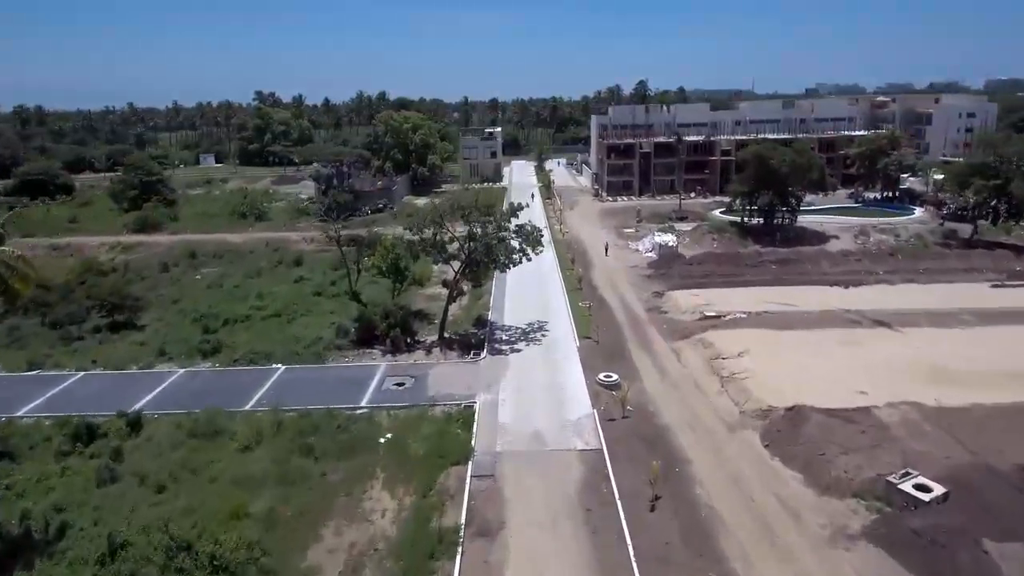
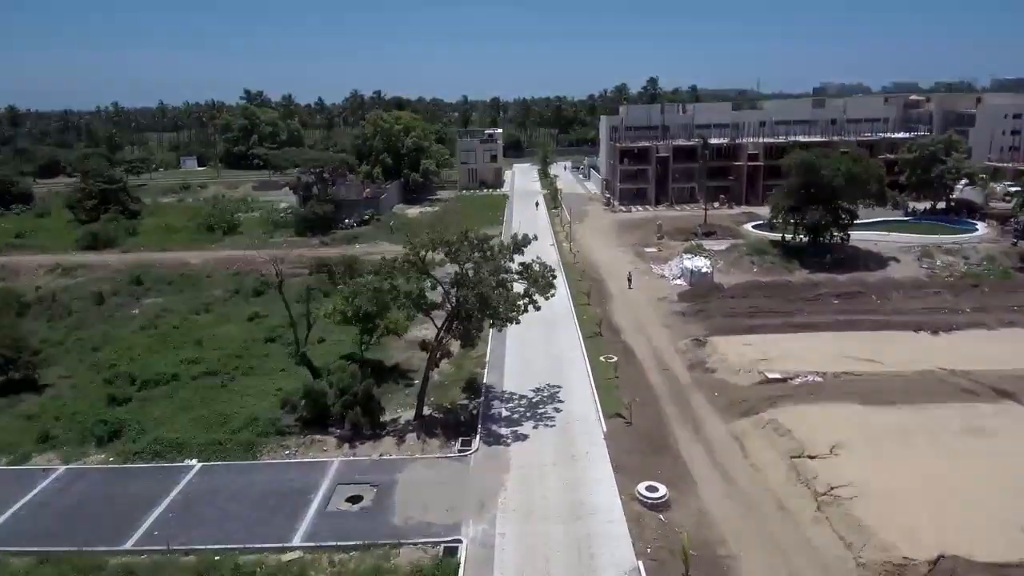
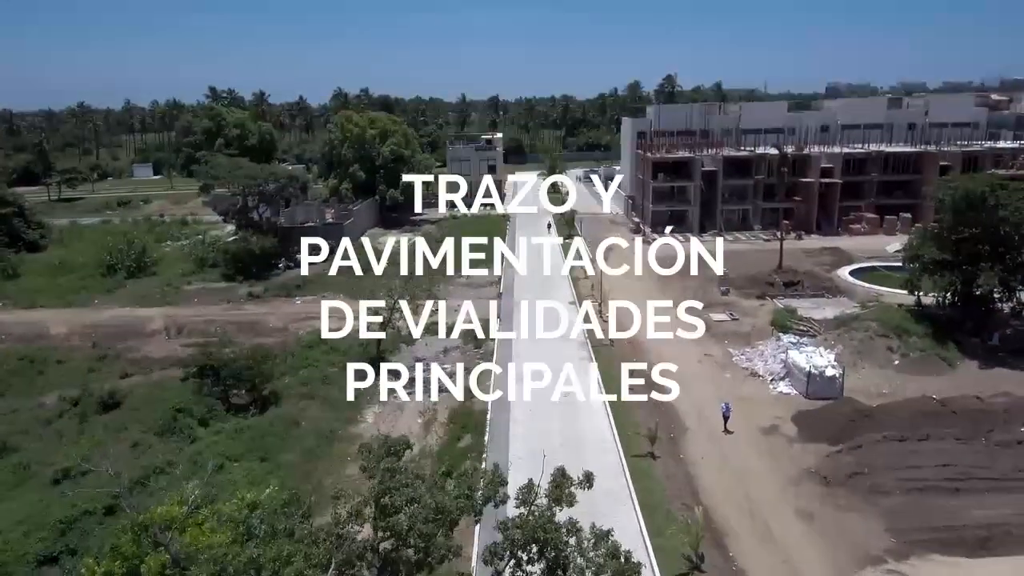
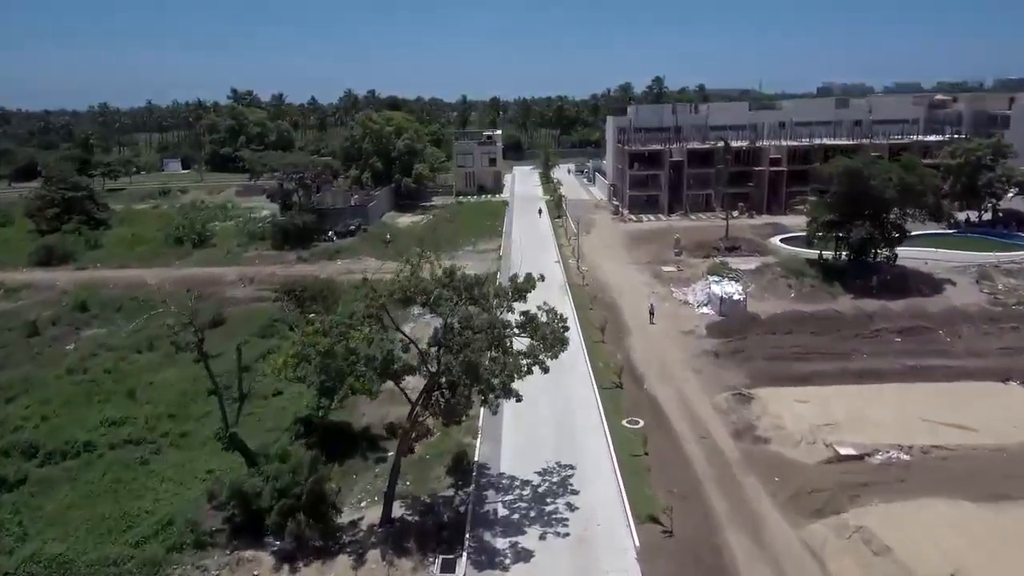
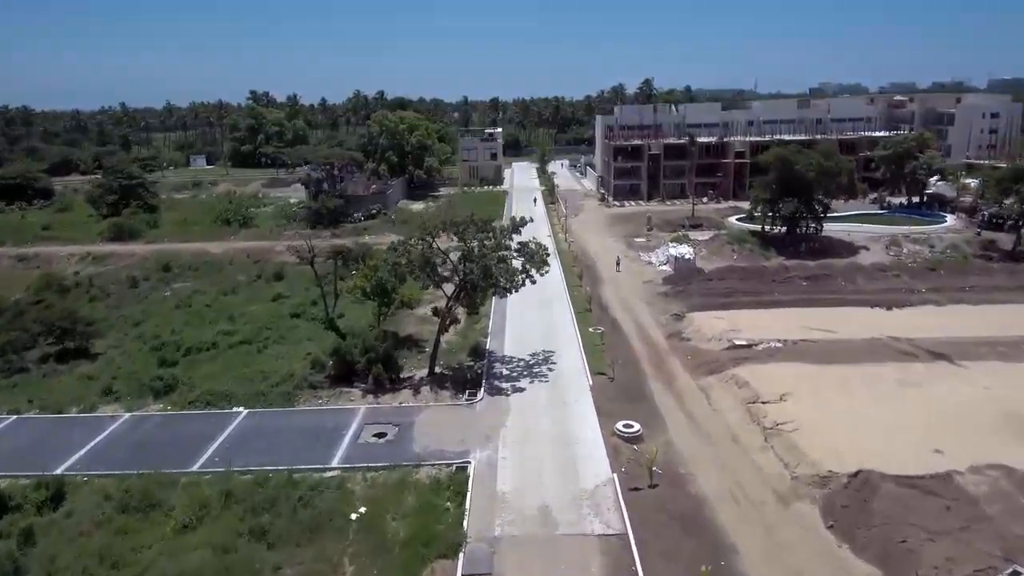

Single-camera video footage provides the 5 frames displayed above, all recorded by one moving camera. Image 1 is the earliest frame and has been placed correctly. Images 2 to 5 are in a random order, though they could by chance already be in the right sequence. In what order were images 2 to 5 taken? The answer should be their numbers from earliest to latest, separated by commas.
5, 2, 4, 3
